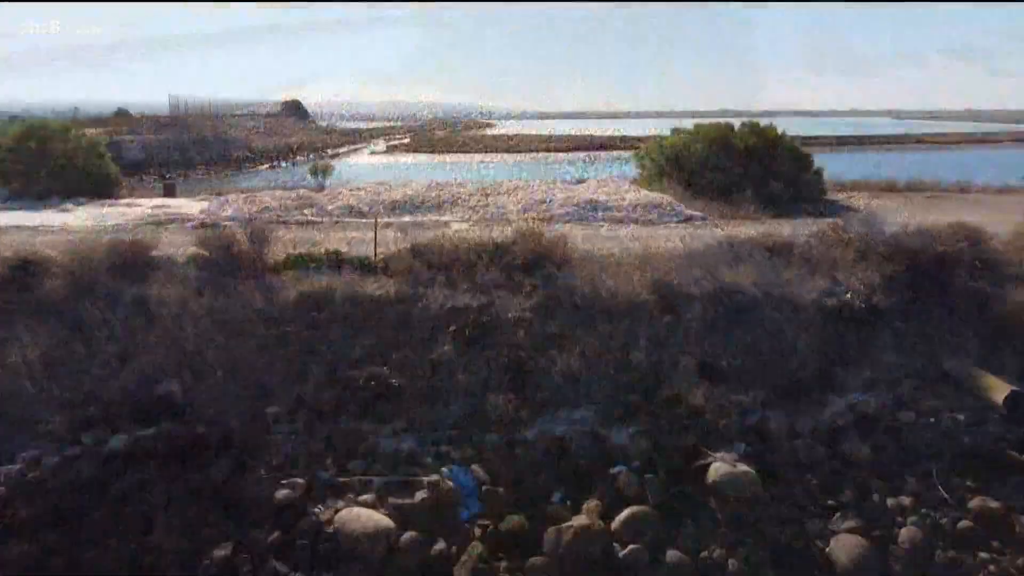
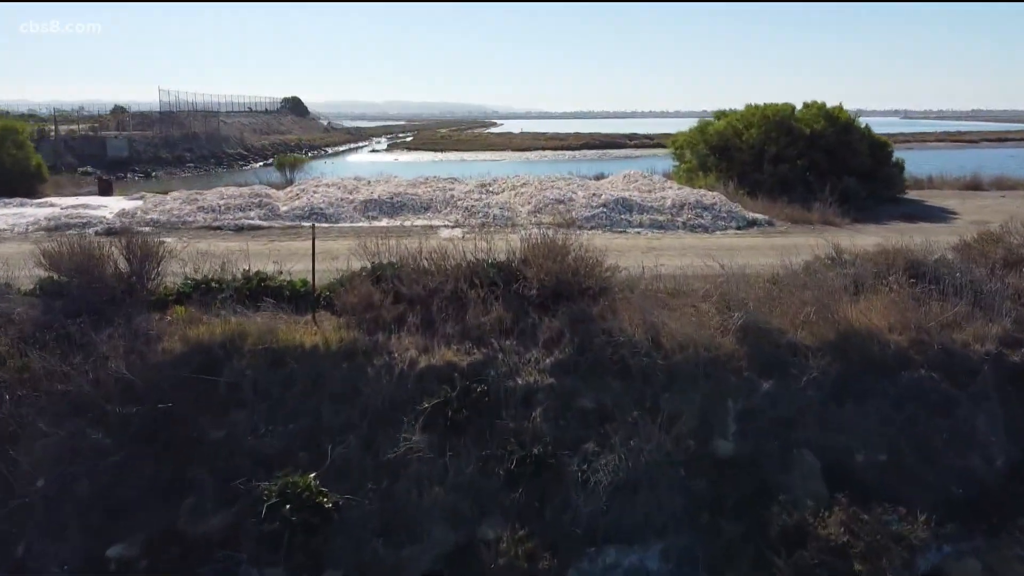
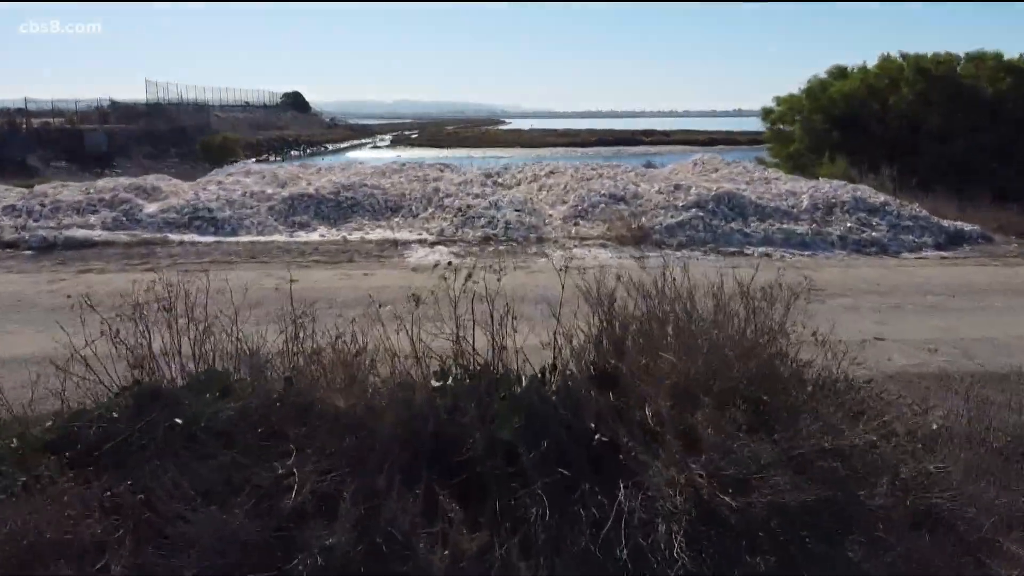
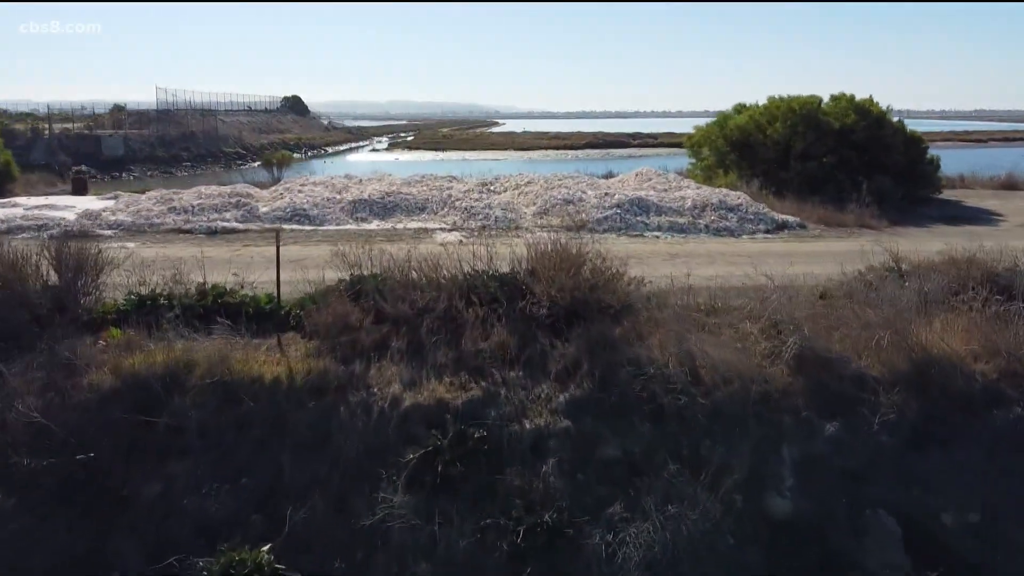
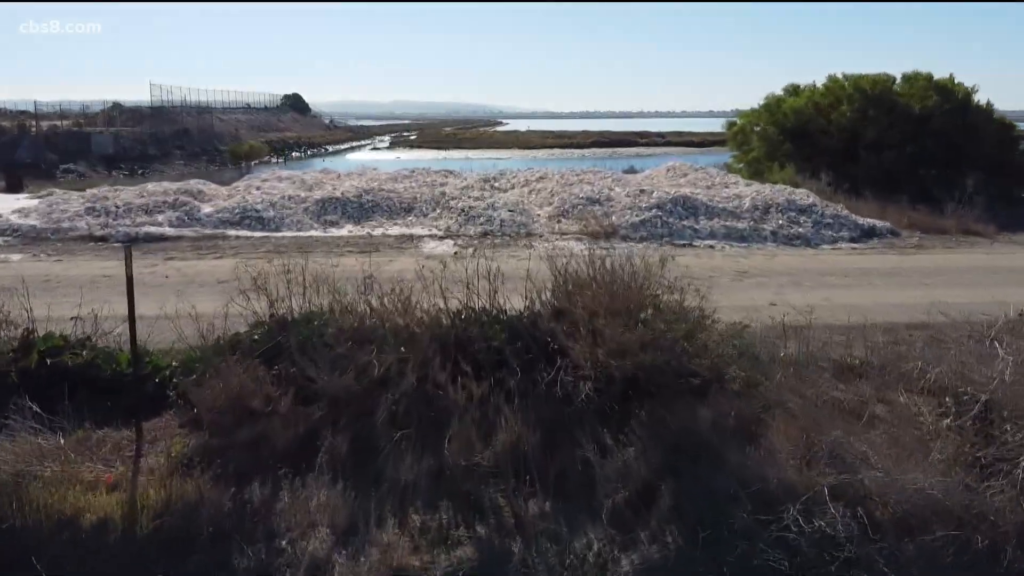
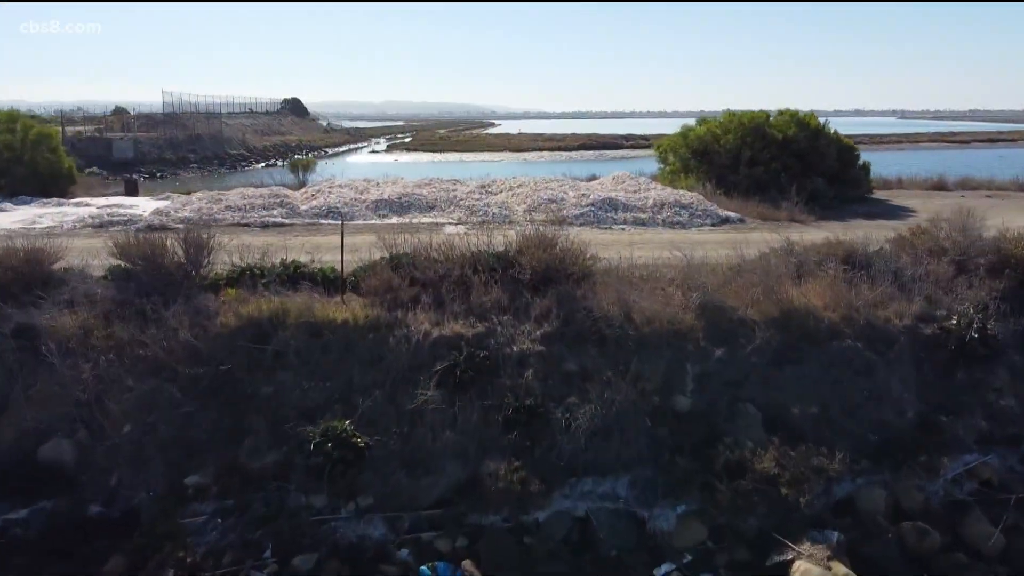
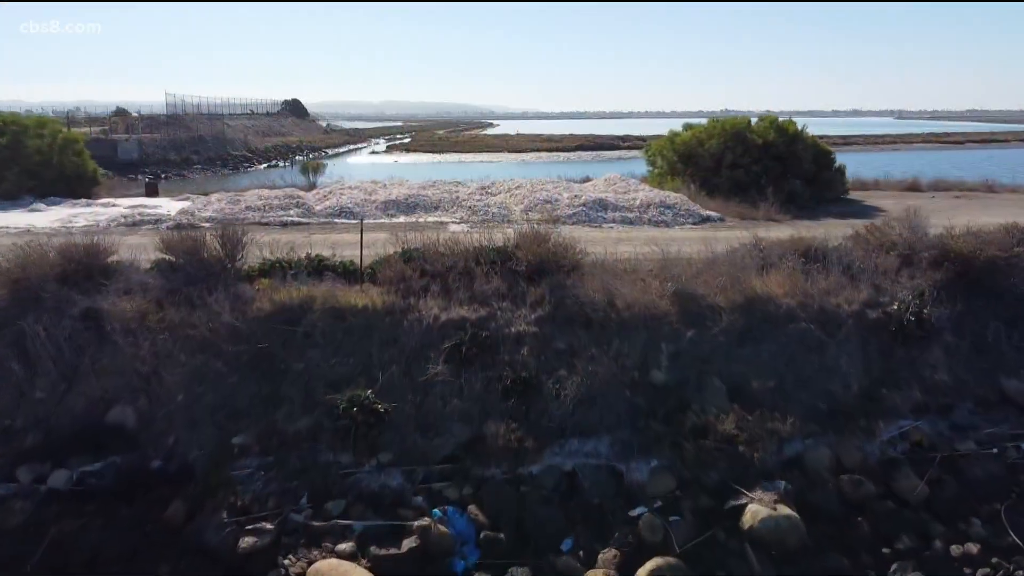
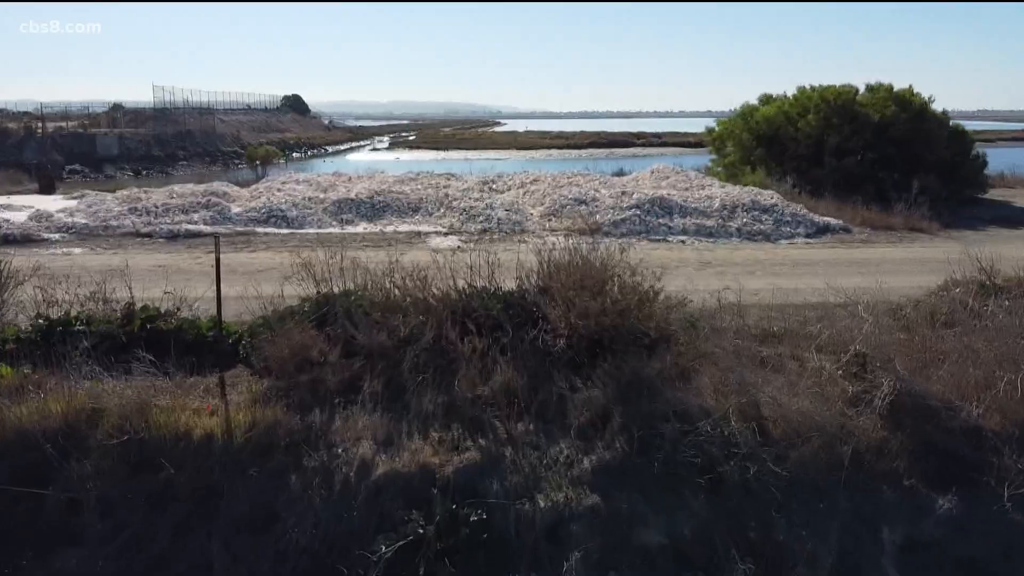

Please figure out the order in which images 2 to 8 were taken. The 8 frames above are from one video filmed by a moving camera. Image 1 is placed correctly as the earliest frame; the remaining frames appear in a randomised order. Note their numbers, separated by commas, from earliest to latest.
7, 6, 2, 4, 8, 5, 3
